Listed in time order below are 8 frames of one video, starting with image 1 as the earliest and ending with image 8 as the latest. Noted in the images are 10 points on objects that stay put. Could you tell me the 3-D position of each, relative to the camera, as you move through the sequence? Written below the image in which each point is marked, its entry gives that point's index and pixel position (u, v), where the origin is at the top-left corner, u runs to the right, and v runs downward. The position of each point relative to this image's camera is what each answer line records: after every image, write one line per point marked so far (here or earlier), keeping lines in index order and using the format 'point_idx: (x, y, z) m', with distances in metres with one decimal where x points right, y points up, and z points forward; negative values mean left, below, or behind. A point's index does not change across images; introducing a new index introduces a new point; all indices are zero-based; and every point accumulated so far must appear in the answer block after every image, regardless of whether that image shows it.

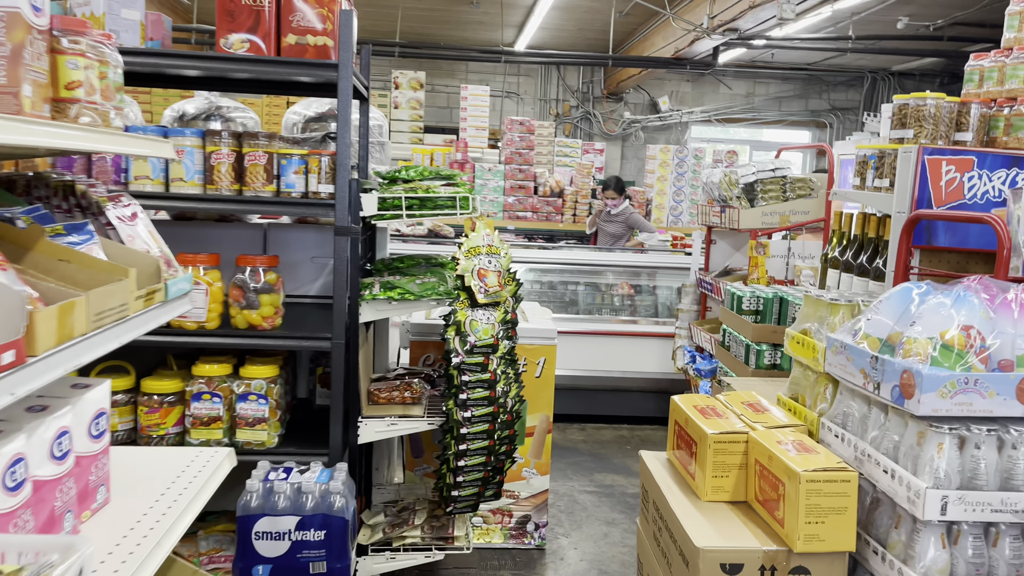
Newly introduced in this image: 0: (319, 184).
0: (-0.5, +0.3, +2.3) m
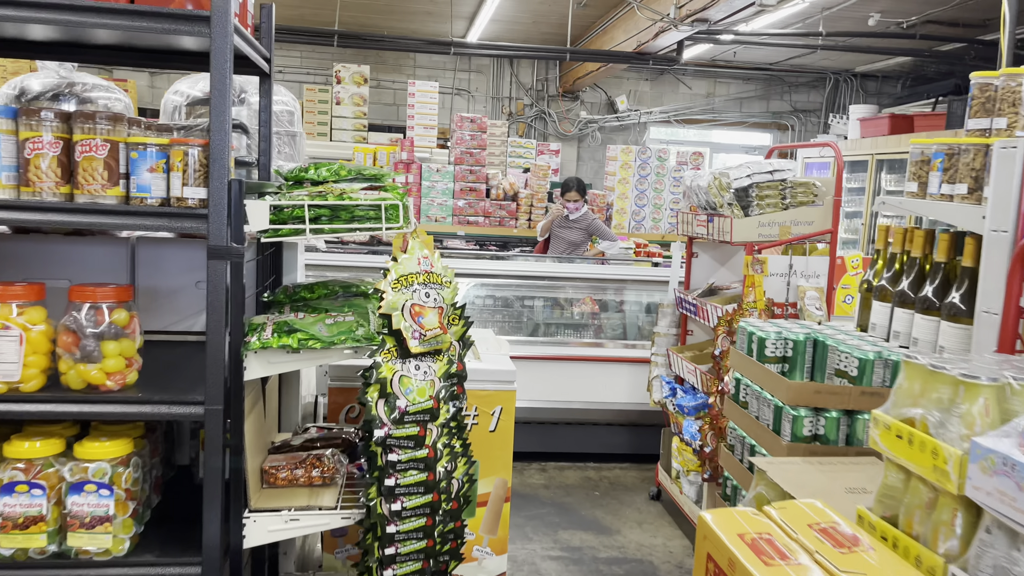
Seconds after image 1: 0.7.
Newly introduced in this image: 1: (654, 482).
0: (-0.6, +0.2, +1.6) m
1: (+0.7, -0.9, +3.9) m
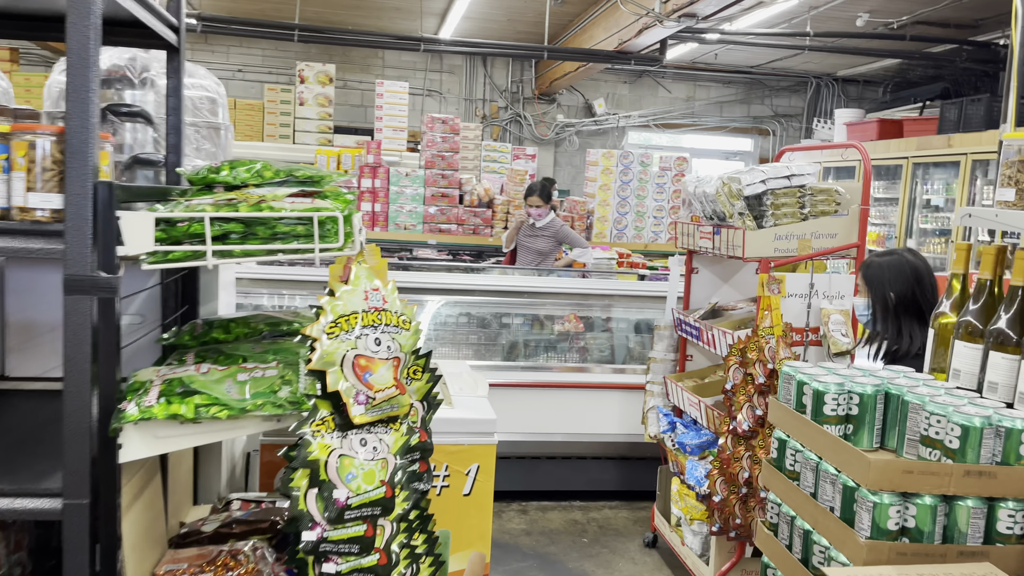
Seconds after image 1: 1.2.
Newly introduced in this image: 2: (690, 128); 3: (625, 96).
0: (-0.7, +0.1, +1.2) m
1: (+0.6, -1.0, +3.5) m
2: (+2.4, +2.2, +11.2) m
3: (+1.5, +2.6, +11.0) m
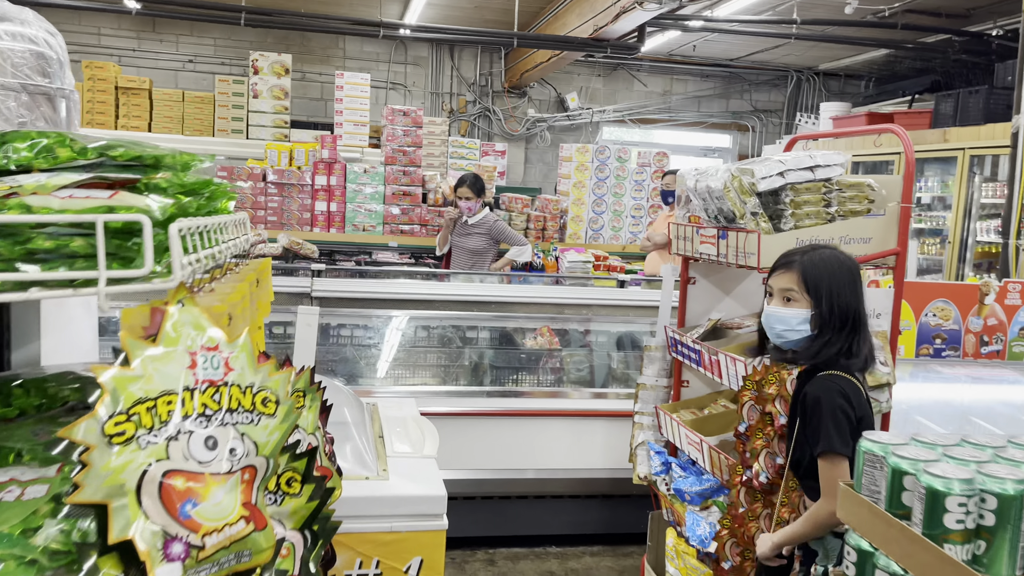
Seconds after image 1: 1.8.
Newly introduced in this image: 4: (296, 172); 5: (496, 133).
0: (-0.7, +0.1, +0.6) m
1: (+0.5, -1.1, +3.0) m
2: (+2.0, +2.2, +10.8) m
3: (+1.1, +2.5, +10.5) m
4: (-1.6, +0.9, +6.3) m
5: (-0.2, +1.9, +10.1) m
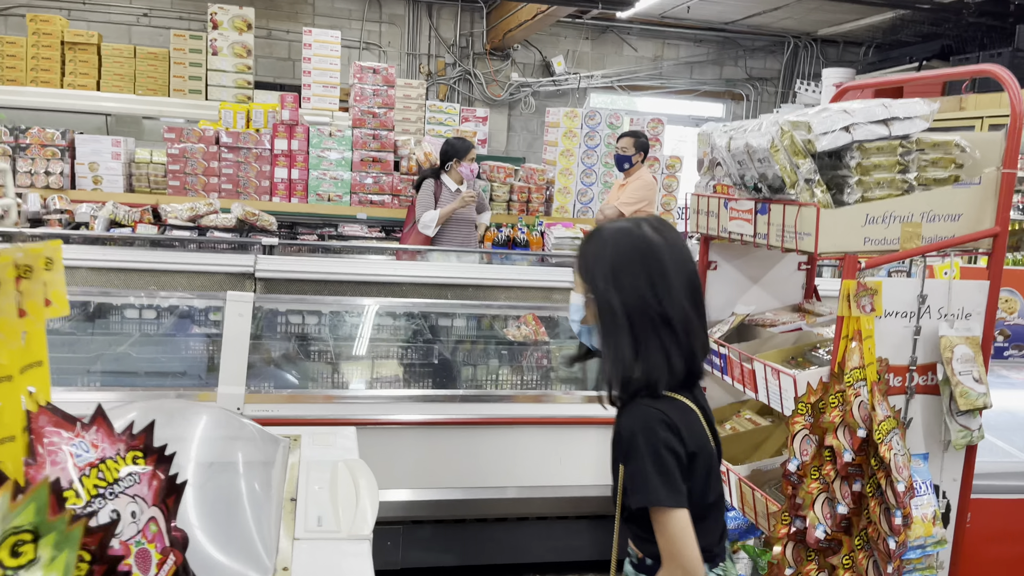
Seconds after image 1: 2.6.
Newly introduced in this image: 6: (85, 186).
0: (-0.7, +0.1, +0.1) m
1: (+0.4, -1.0, +2.5) m
2: (+1.8, +2.5, +10.2) m
3: (+0.9, +2.8, +9.9) m
4: (-1.8, +1.1, +5.7) m
5: (-0.4, +2.2, +9.5) m
6: (-2.9, +0.7, +5.6) m
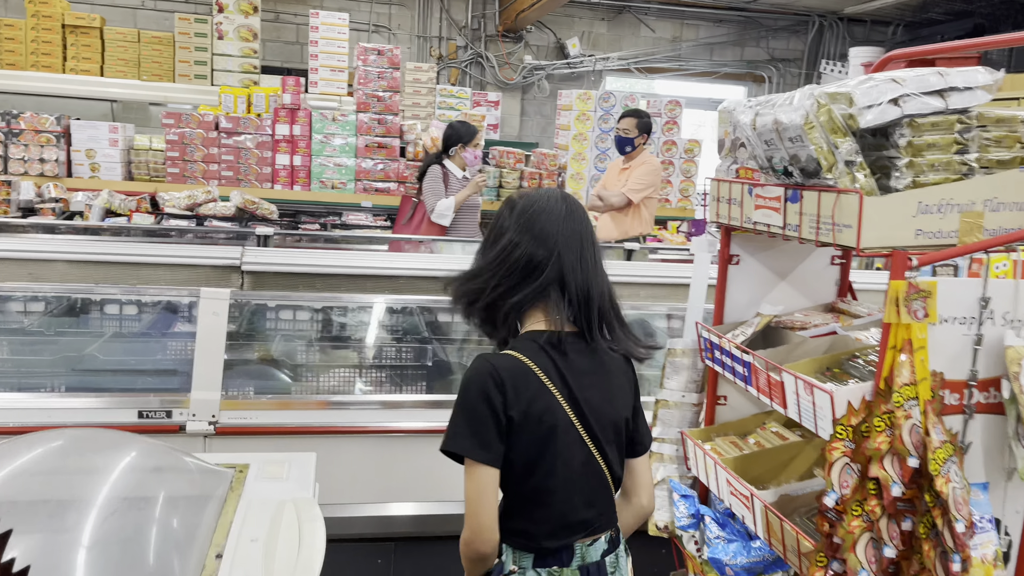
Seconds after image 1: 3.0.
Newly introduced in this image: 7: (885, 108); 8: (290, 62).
0: (-0.8, 0.0, -0.2) m
1: (+0.4, -1.0, +2.3) m
2: (+2.0, +2.6, +9.9) m
3: (+1.1, +2.9, +9.6) m
4: (-1.7, +1.1, +5.4) m
5: (-0.3, +2.3, +9.2) m
6: (-2.8, +0.8, +5.4) m
7: (+0.6, +0.3, +1.4) m
8: (-2.4, +2.4, +8.7) m
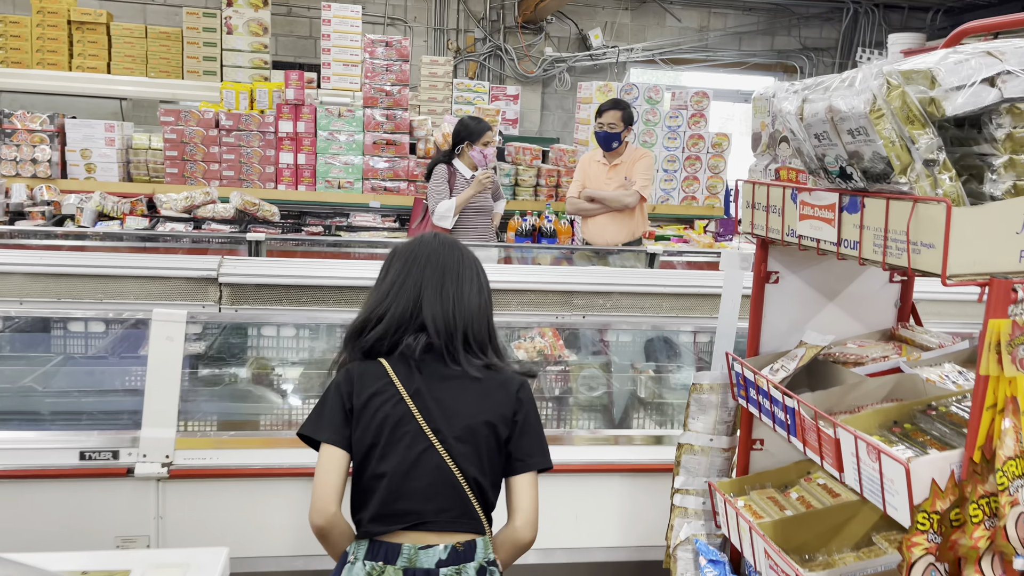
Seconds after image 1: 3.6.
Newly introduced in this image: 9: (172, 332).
0: (-0.9, 0.0, -0.4) m
1: (+0.4, -1.0, +2.0) m
2: (+2.2, +2.6, +9.5) m
3: (+1.3, +2.9, +9.2) m
4: (-1.6, +1.1, +5.2) m
5: (0.0, +2.3, +8.9) m
6: (-2.7, +0.7, +5.2) m
7: (+0.6, +0.2, +1.0) m
8: (-2.2, +2.4, +8.4) m
9: (-0.8, -0.1, +2.0) m
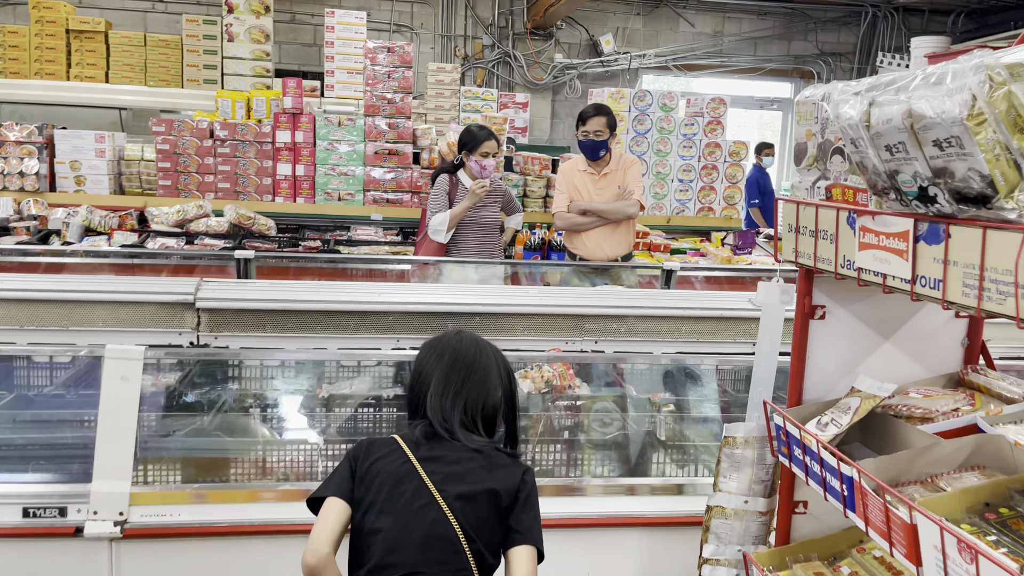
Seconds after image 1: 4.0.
0: (-0.9, -0.1, -0.7) m
1: (+0.4, -1.1, +1.7) m
2: (+2.3, +2.5, +9.3) m
3: (+1.4, +2.8, +9.0) m
4: (-1.6, +1.0, +5.0) m
5: (+0.1, +2.2, +8.7) m
6: (-2.7, +0.6, +5.0) m
7: (+0.6, +0.2, +0.8) m
8: (-2.1, +2.2, +8.3) m
9: (-0.8, -0.2, +1.8) m
